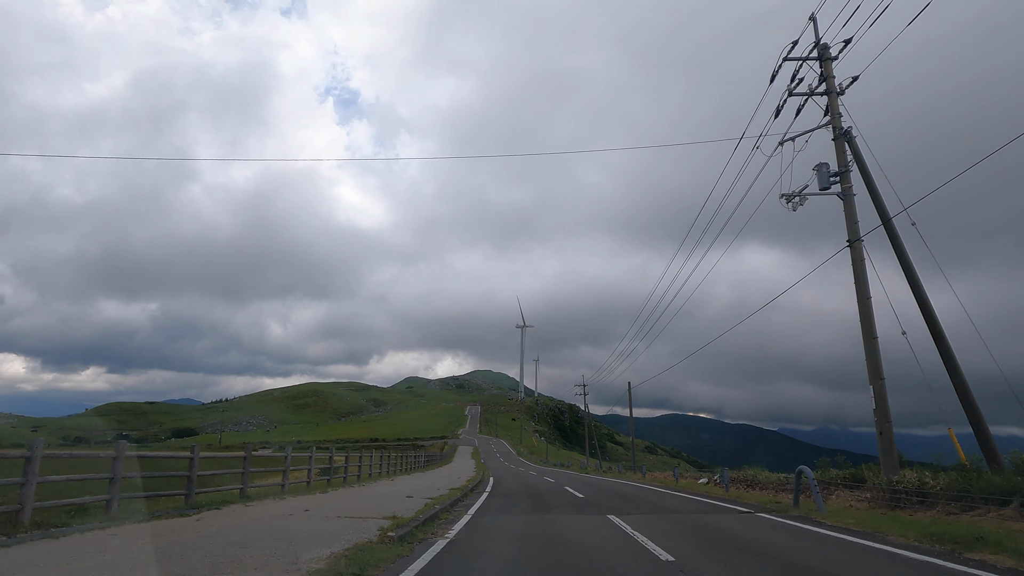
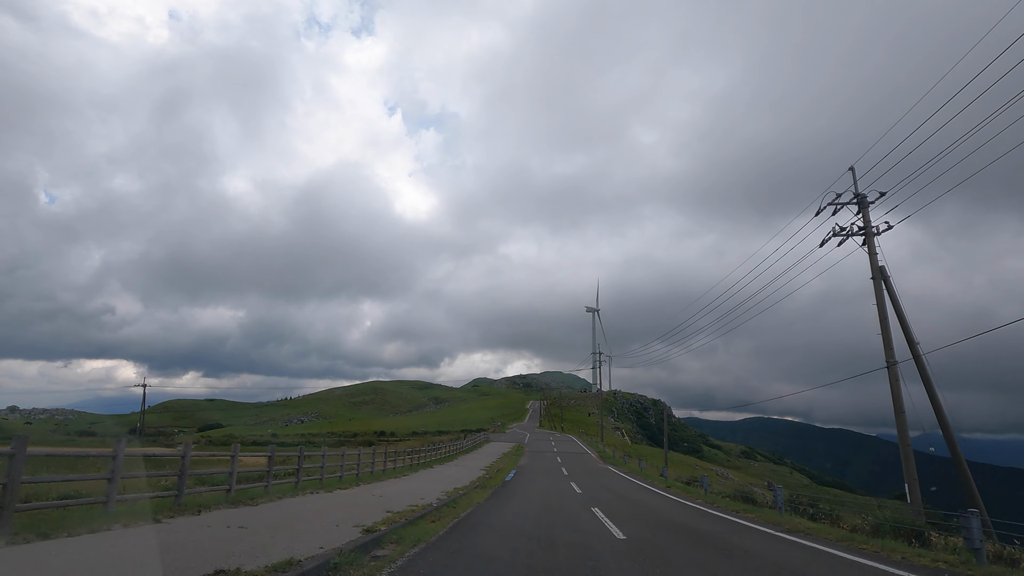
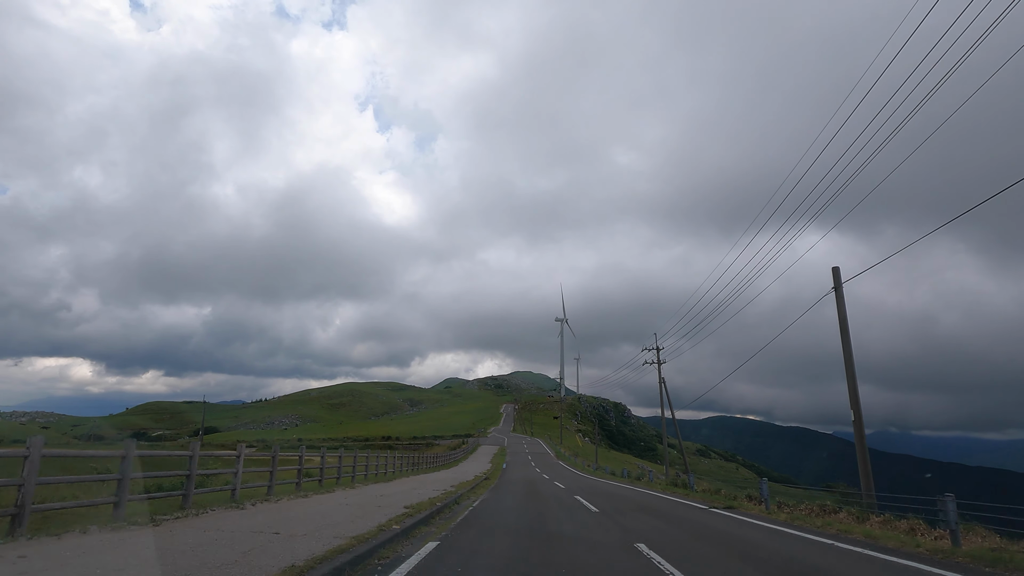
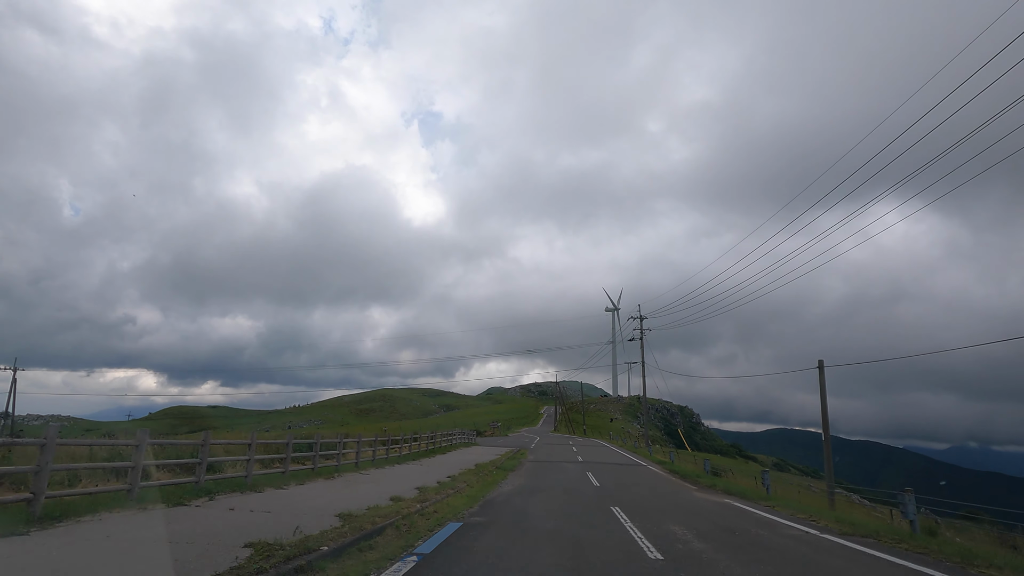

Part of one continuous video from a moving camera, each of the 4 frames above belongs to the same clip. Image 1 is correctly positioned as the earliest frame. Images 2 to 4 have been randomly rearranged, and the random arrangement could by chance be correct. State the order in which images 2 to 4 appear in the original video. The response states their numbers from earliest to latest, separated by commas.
3, 2, 4
